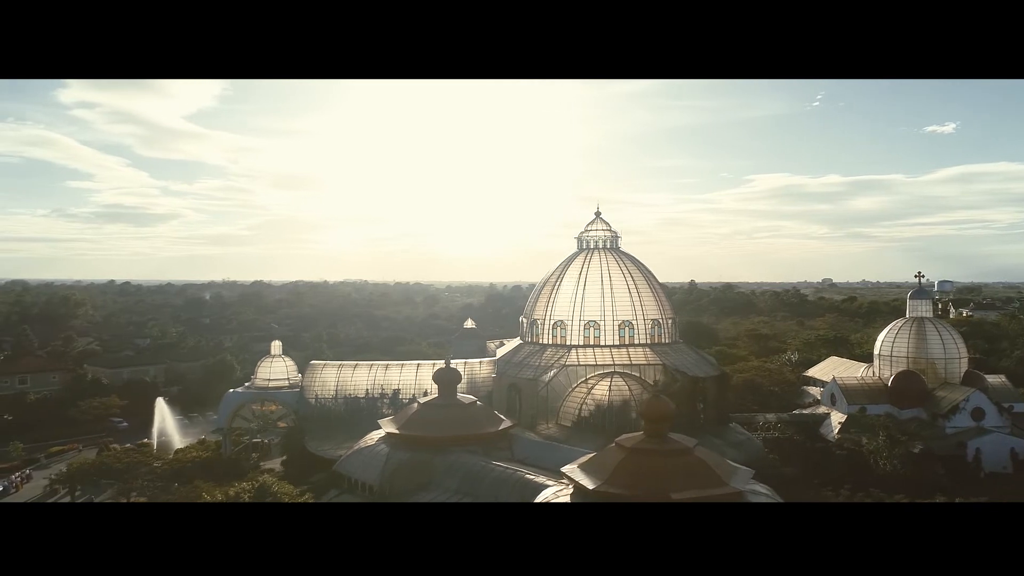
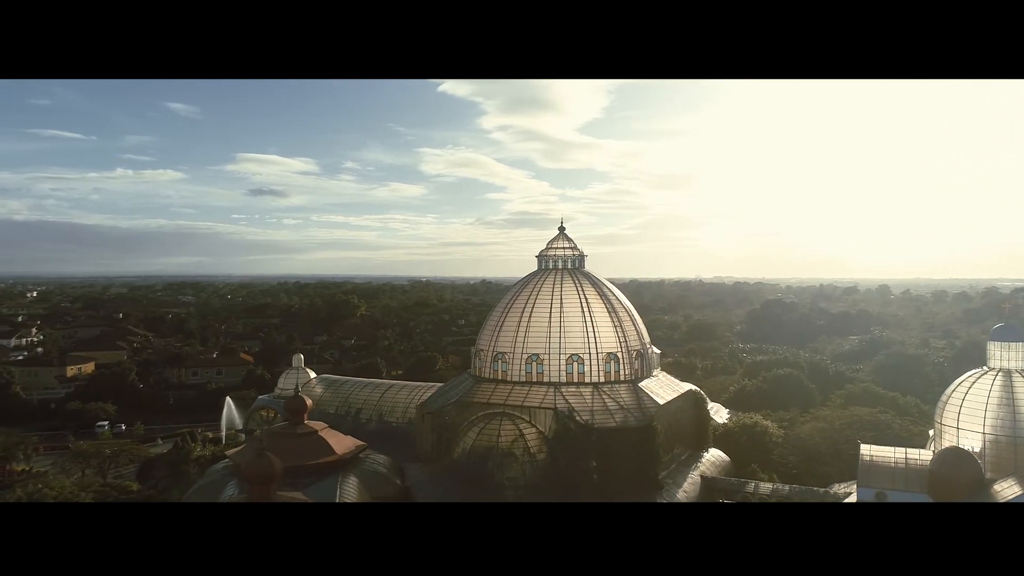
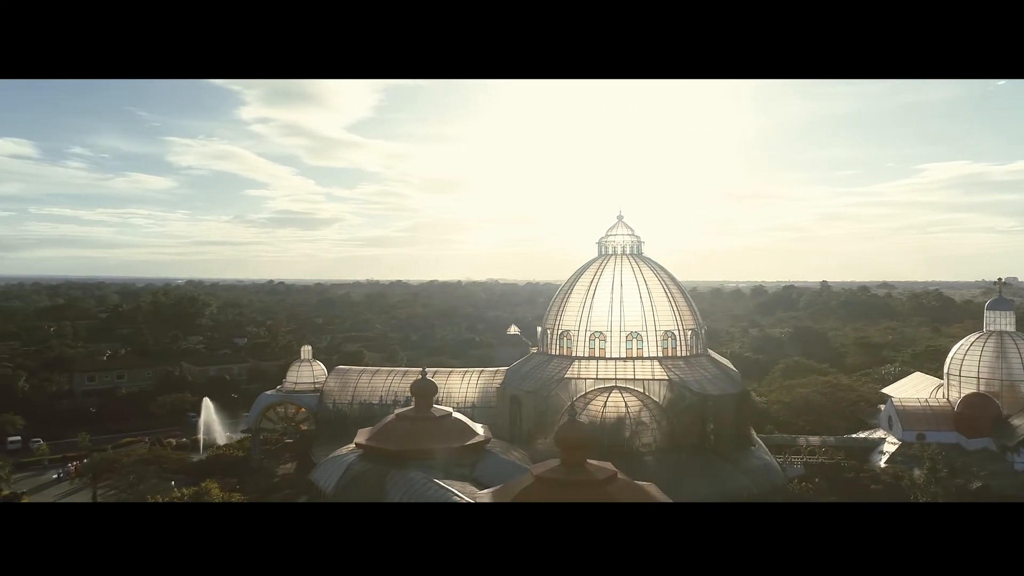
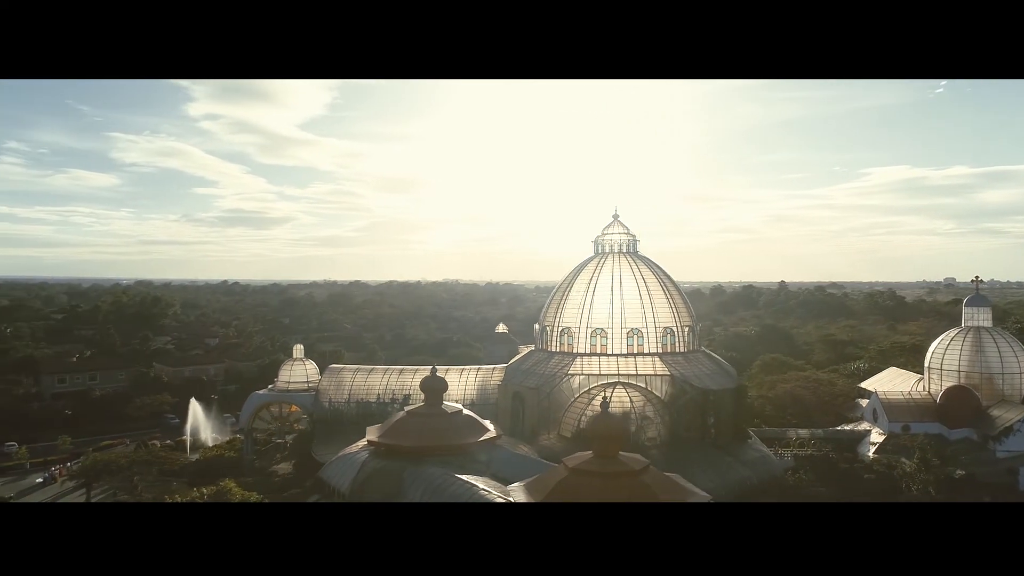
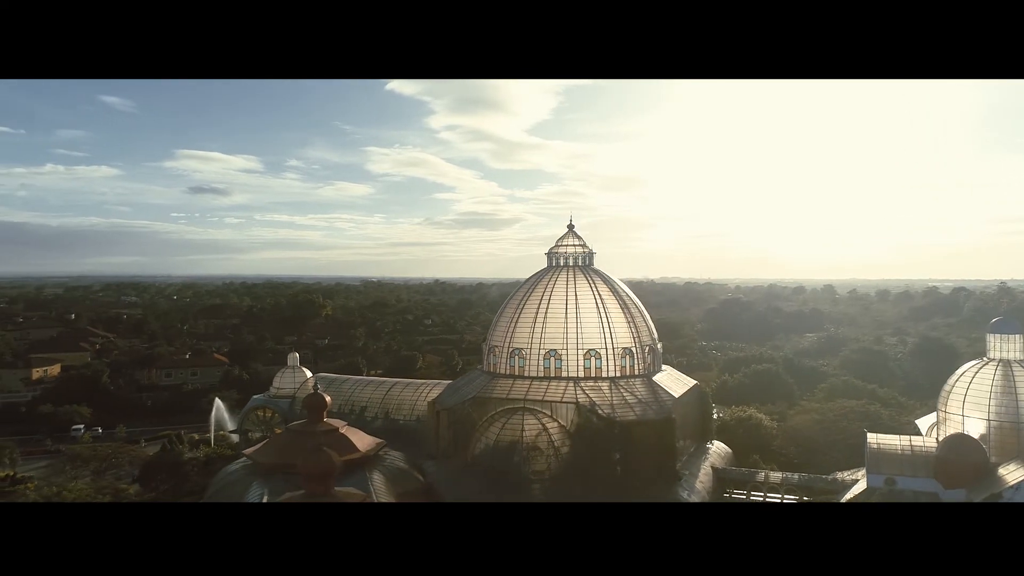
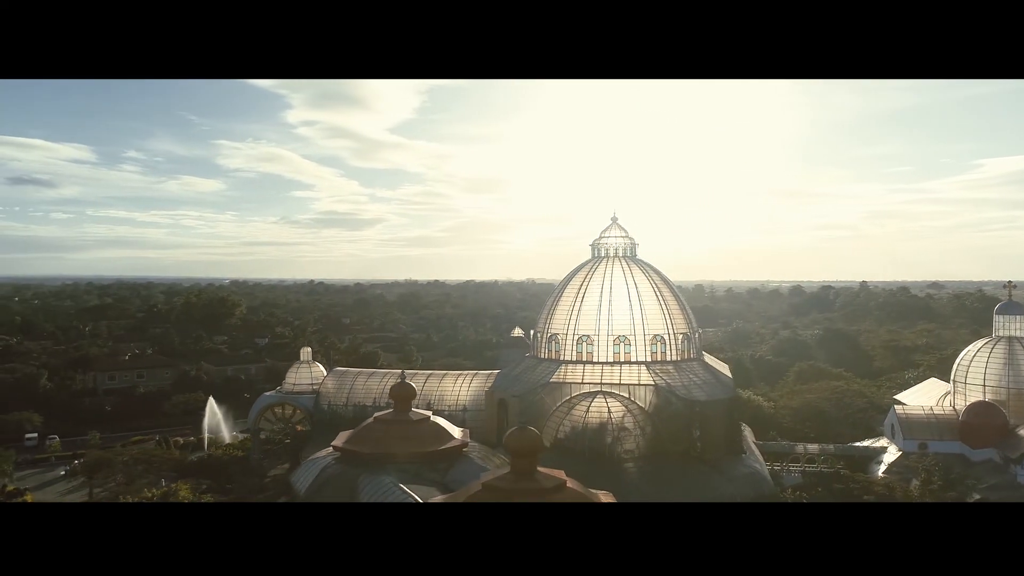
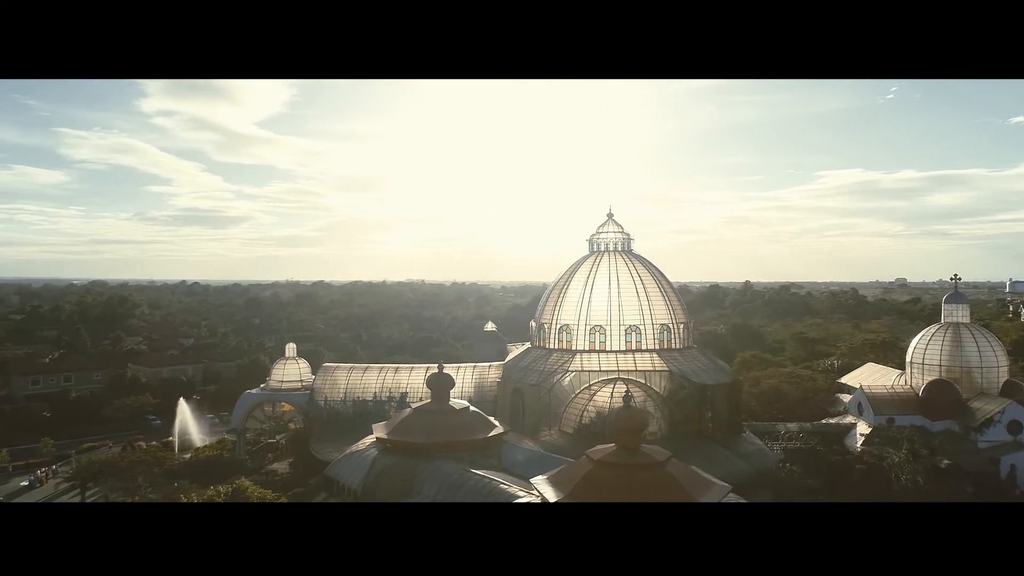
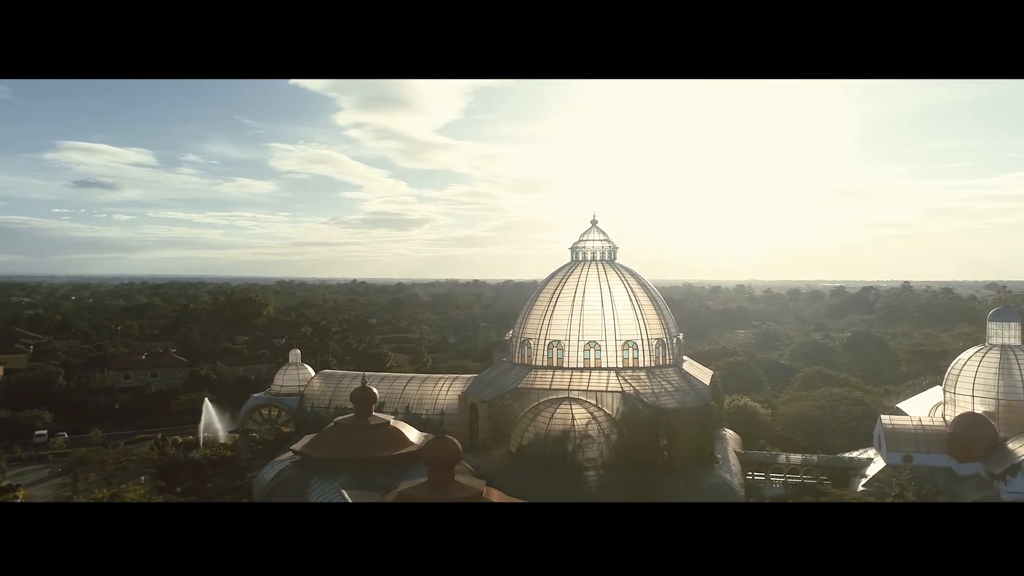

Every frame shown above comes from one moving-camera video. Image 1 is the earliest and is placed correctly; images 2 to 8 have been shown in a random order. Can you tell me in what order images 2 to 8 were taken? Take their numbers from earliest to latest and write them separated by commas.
7, 4, 3, 6, 8, 5, 2
